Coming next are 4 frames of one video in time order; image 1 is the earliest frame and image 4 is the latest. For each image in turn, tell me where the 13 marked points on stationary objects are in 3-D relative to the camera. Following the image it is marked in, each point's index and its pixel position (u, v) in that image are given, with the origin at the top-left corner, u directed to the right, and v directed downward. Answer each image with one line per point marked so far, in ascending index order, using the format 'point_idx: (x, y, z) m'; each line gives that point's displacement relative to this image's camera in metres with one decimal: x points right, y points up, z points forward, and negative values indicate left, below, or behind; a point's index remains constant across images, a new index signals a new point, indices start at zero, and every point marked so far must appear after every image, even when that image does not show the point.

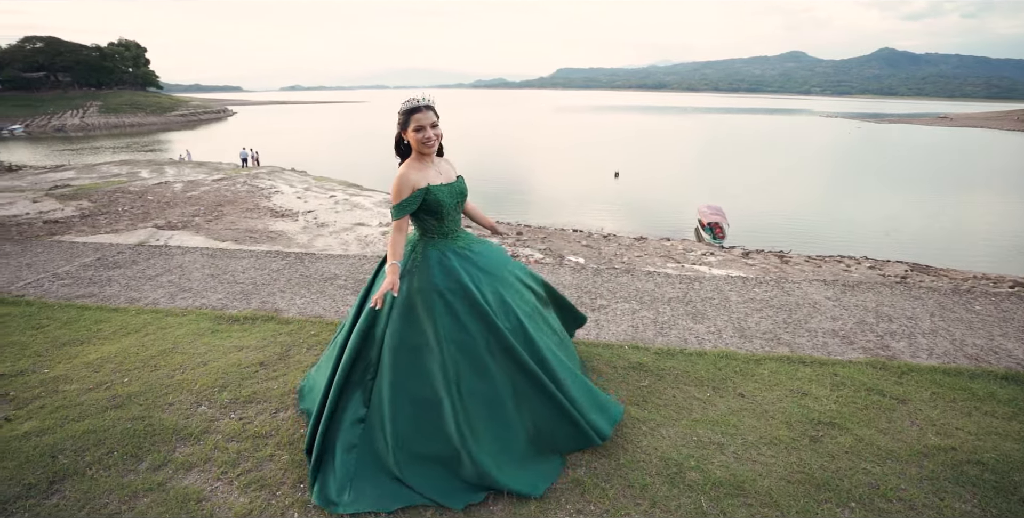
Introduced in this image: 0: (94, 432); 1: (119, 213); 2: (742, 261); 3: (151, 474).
0: (-3.8, -1.6, +4.6) m
1: (-13.5, +1.6, +17.3) m
2: (+8.2, 0.0, +17.7) m
3: (-3.0, -1.8, +4.2) m
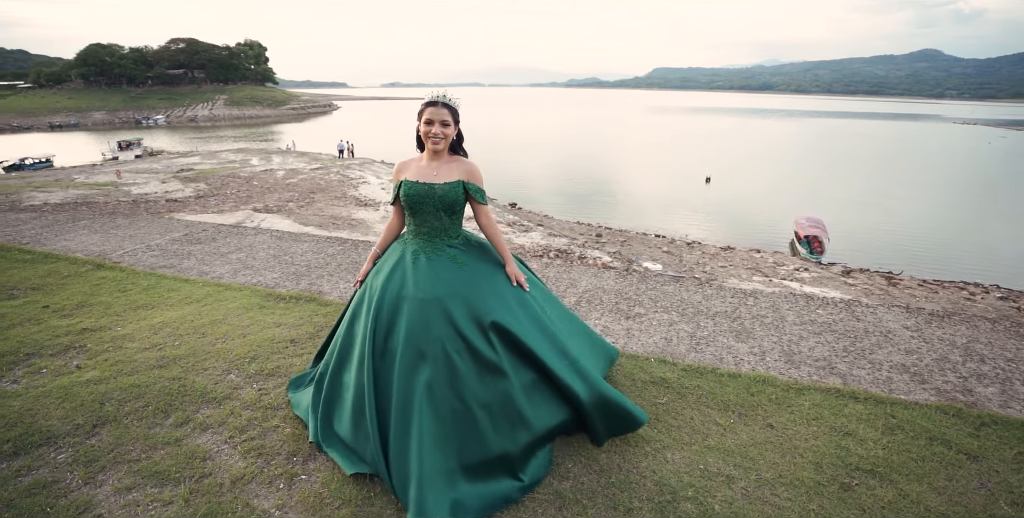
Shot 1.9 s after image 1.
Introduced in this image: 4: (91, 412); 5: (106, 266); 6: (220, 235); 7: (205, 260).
0: (-3.8, -1.3, +5.2) m
1: (-10.9, +2.4, +19.3) m
2: (+10.4, -0.6, +15.9) m
3: (-3.1, -1.6, +4.6) m
4: (-4.0, -1.5, +4.8) m
5: (-6.4, -0.1, +8.0) m
6: (-5.7, +0.5, +9.8) m
7: (-5.2, 0.0, +8.5) m
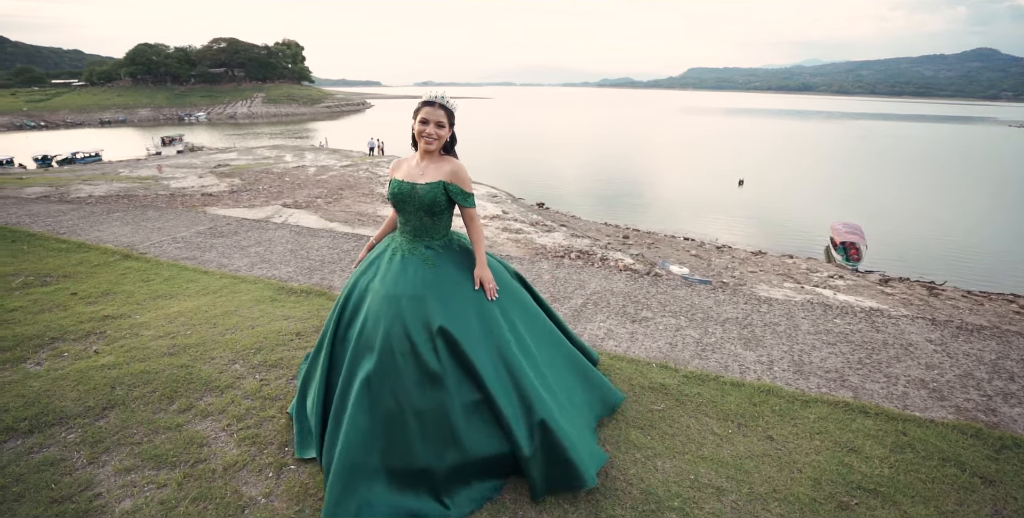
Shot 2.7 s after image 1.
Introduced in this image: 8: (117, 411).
0: (-3.9, -1.2, +5.4) m
1: (-10.0, +2.7, +19.9) m
2: (+11.0, -0.9, +15.3) m
3: (-3.2, -1.5, +4.8) m
4: (-4.1, -1.4, +5.0) m
5: (-6.3, 0.0, +8.3) m
6: (-5.4, +0.6, +10.1) m
7: (-5.0, +0.1, +8.7) m
8: (-3.8, -1.5, +4.8) m
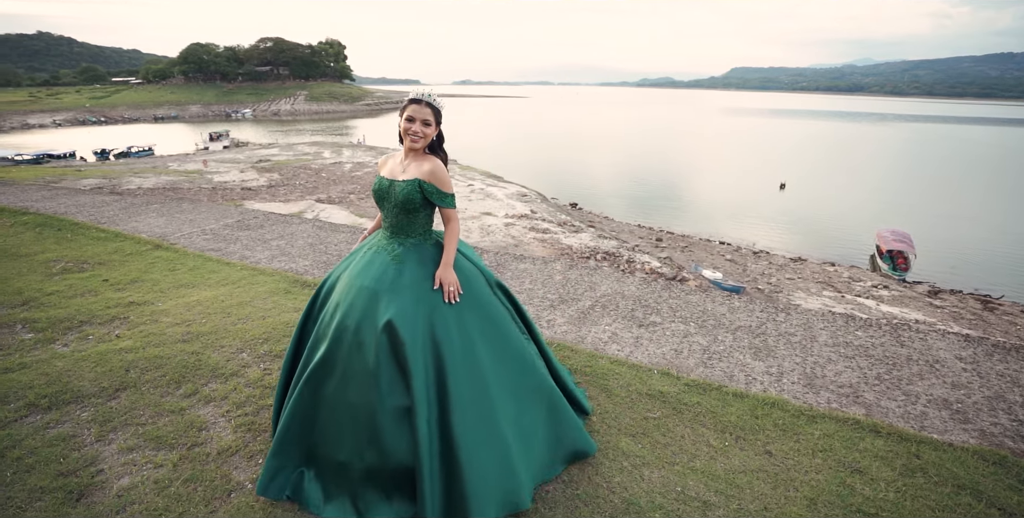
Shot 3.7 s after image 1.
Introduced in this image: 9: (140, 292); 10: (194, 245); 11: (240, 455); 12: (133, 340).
0: (-3.9, -1.1, +5.6) m
1: (-8.9, +3.0, +20.6) m
2: (+11.6, -1.2, +14.4) m
3: (-3.3, -1.4, +5.0) m
4: (-4.2, -1.2, +5.3) m
5: (-6.1, +0.2, +8.7) m
6: (-5.0, +0.8, +10.5) m
7: (-4.7, +0.3, +9.1) m
8: (-3.9, -1.3, +5.1) m
9: (-5.3, -0.5, +7.2) m
10: (-5.7, +0.3, +9.0) m
11: (-2.3, -1.7, +4.3) m
12: (-4.5, -1.0, +6.0) m
